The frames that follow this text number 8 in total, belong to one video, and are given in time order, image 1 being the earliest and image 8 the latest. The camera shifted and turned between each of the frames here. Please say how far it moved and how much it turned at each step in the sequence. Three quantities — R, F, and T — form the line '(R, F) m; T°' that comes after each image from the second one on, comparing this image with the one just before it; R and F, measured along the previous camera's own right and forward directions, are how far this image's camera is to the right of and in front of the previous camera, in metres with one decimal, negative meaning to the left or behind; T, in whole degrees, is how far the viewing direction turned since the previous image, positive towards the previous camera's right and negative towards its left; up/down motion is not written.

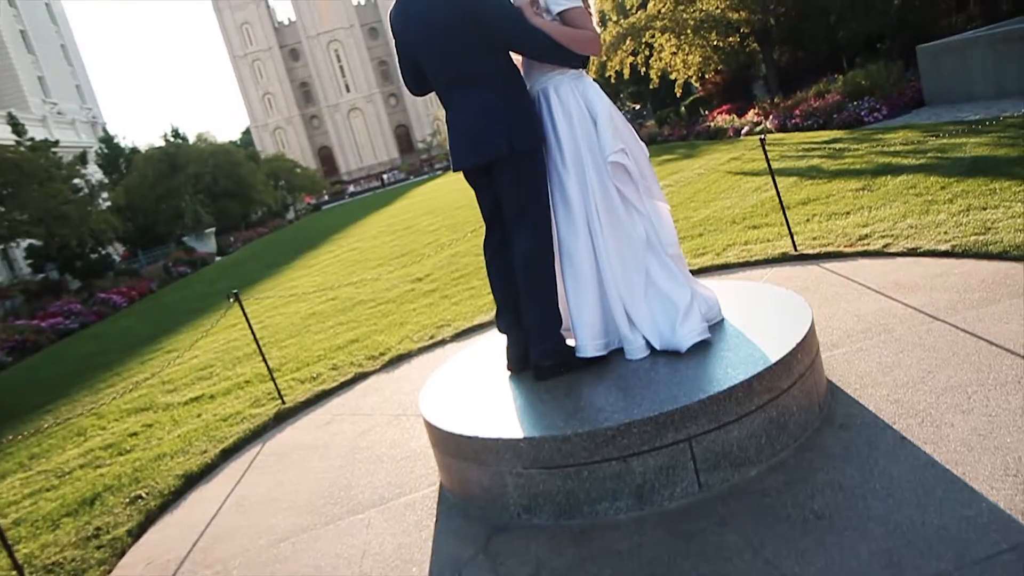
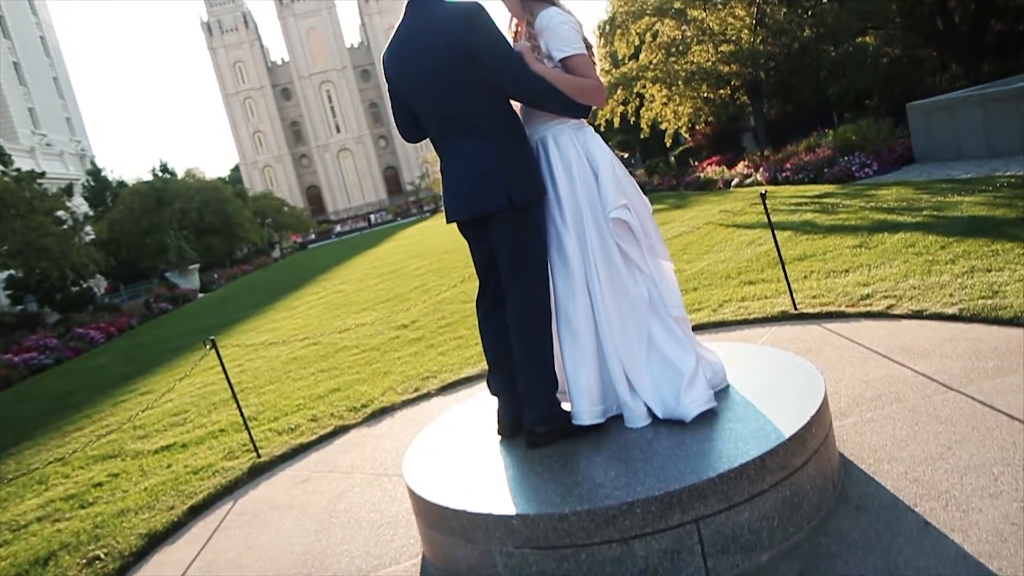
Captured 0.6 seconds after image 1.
(0.0, +0.2) m; +1°
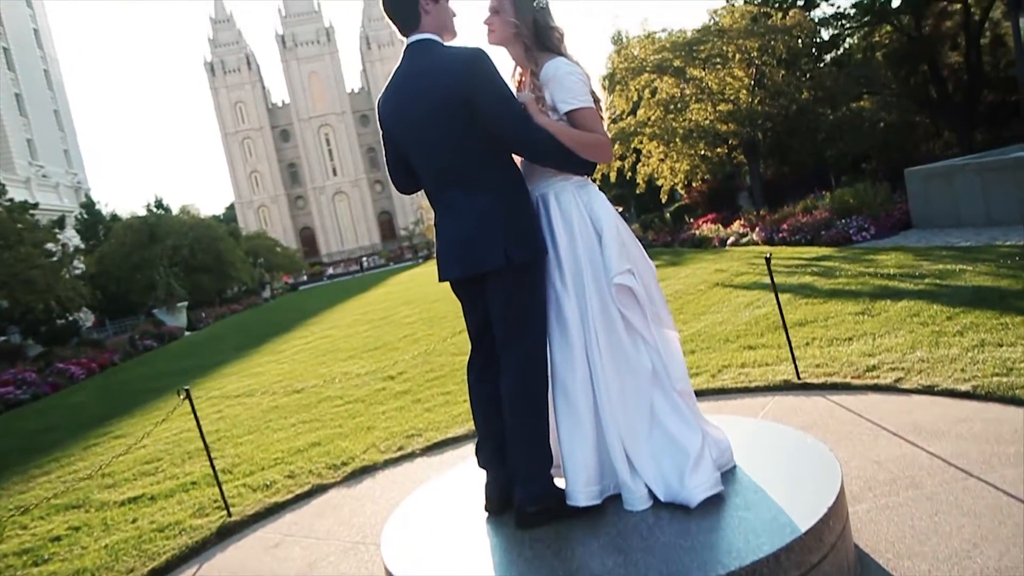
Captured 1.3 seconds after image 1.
(0.0, +0.2) m; +1°
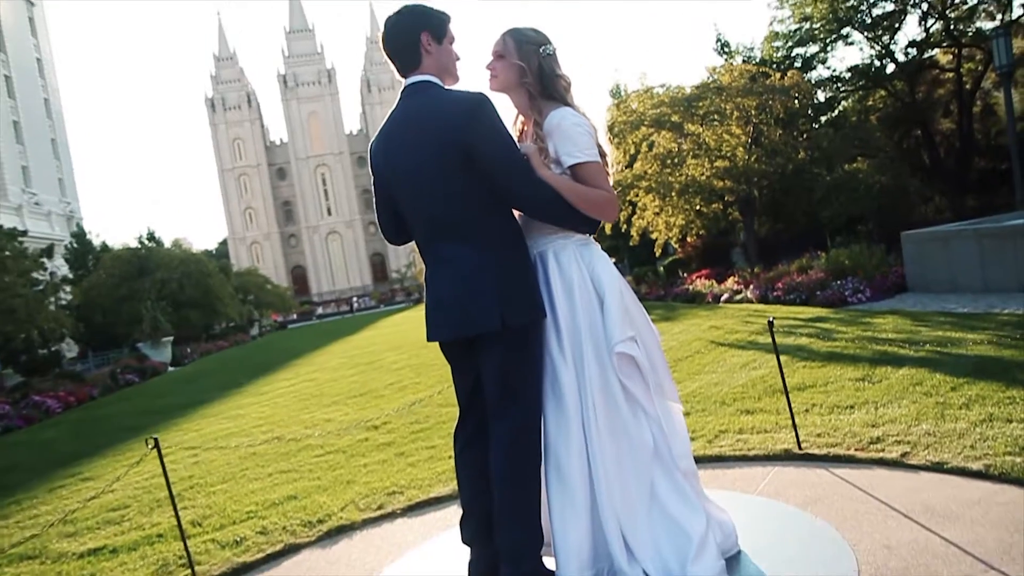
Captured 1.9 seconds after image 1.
(0.0, +0.2) m; +1°
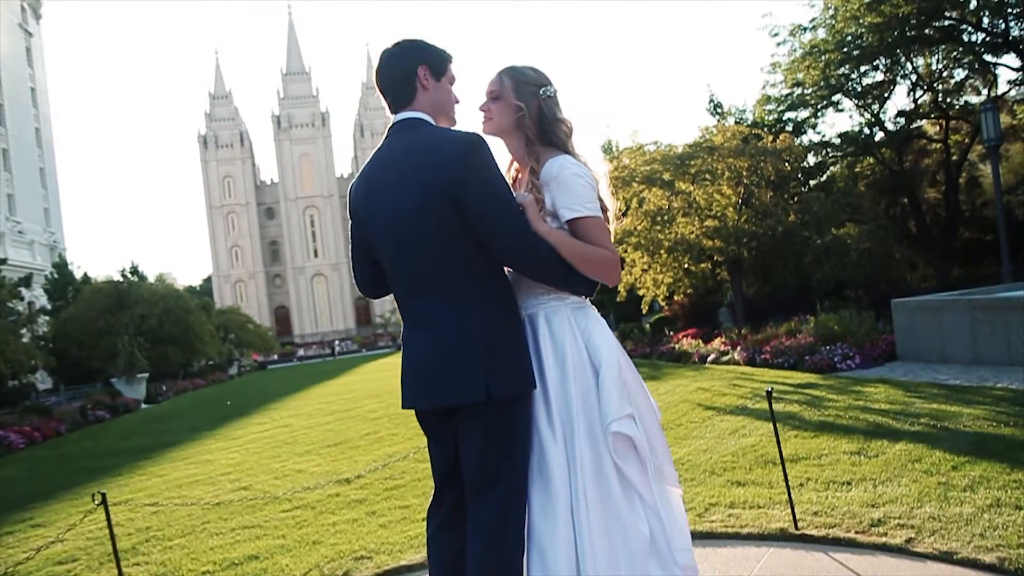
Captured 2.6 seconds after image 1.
(0.0, +0.3) m; +1°
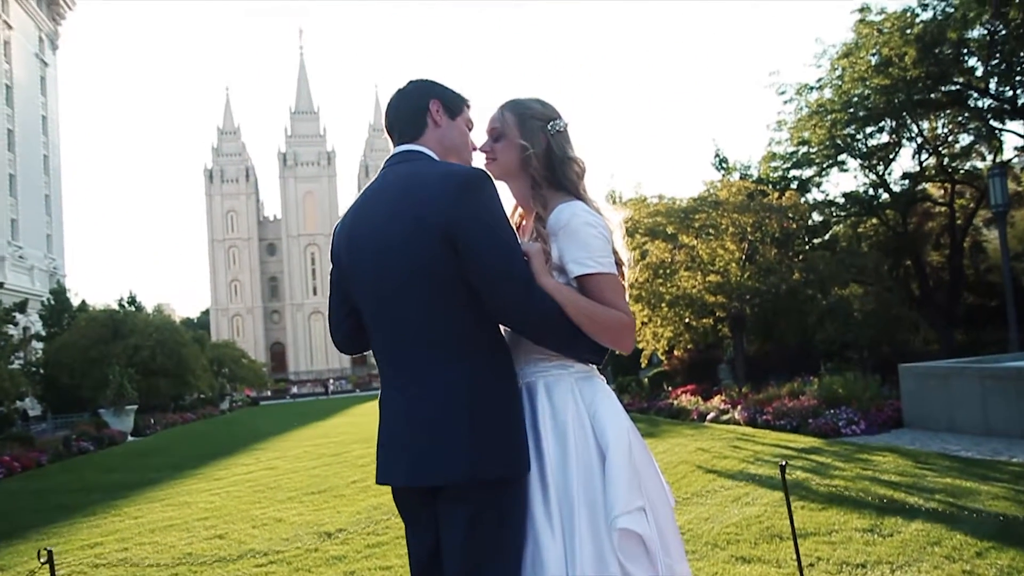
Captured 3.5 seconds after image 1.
(0.0, +0.3) m; 0°
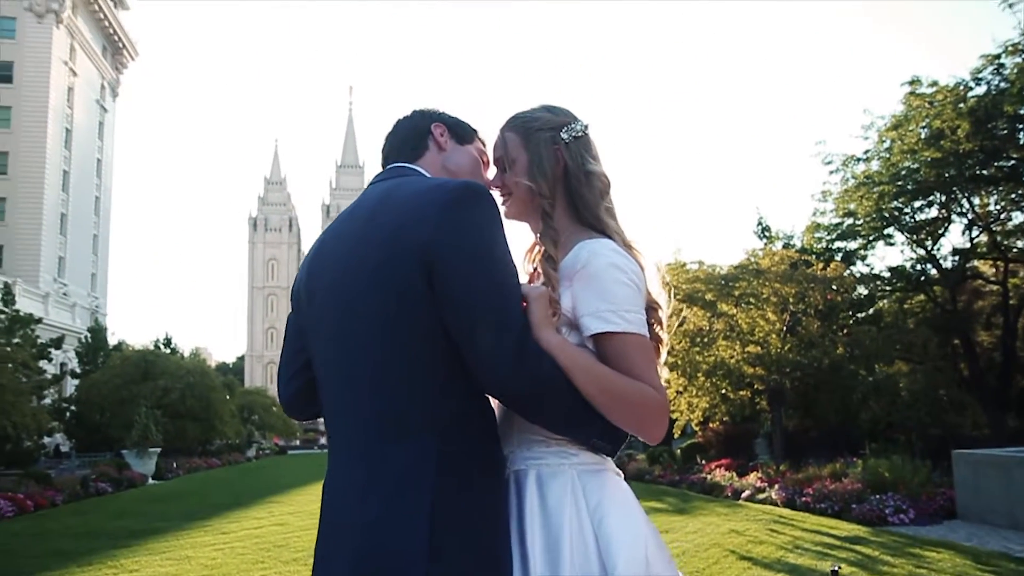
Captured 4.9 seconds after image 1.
(+0.1, +0.5) m; -3°
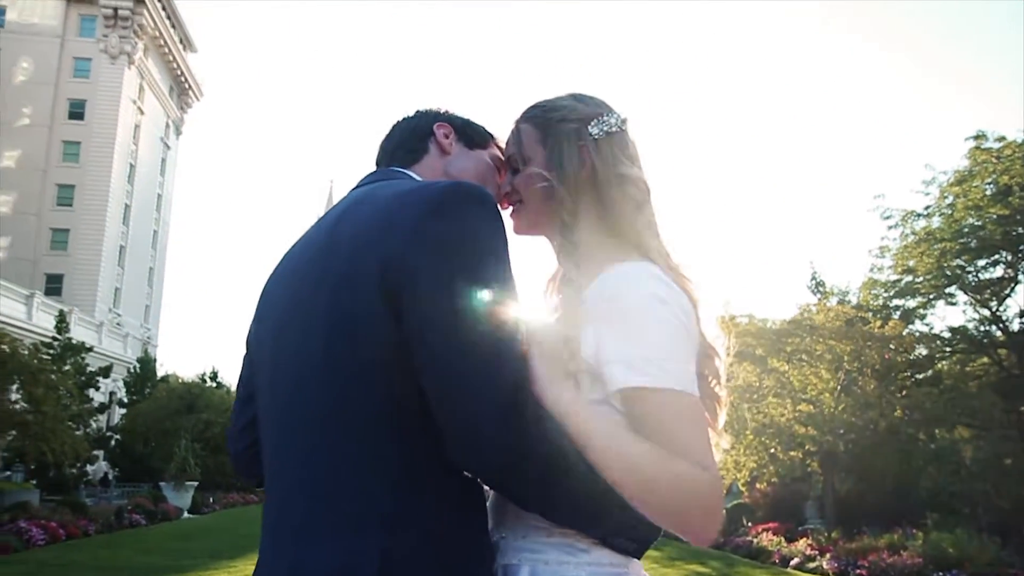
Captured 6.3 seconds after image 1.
(+0.1, +0.4) m; -3°
